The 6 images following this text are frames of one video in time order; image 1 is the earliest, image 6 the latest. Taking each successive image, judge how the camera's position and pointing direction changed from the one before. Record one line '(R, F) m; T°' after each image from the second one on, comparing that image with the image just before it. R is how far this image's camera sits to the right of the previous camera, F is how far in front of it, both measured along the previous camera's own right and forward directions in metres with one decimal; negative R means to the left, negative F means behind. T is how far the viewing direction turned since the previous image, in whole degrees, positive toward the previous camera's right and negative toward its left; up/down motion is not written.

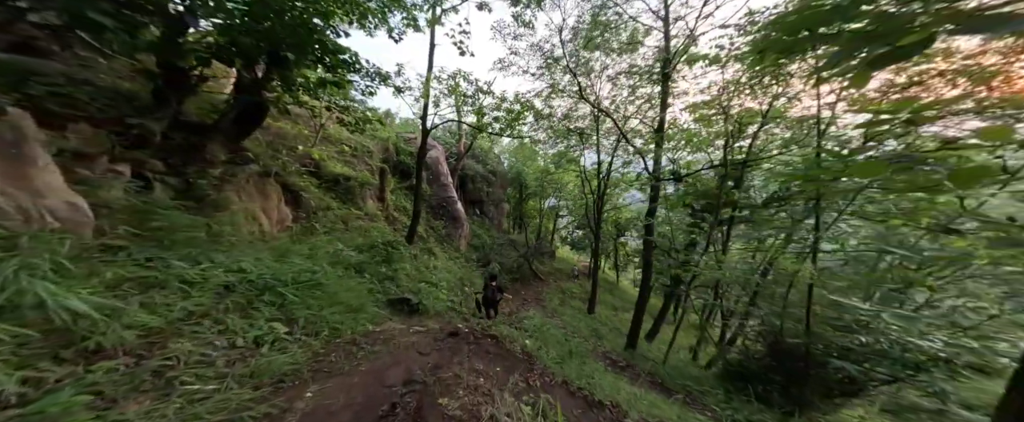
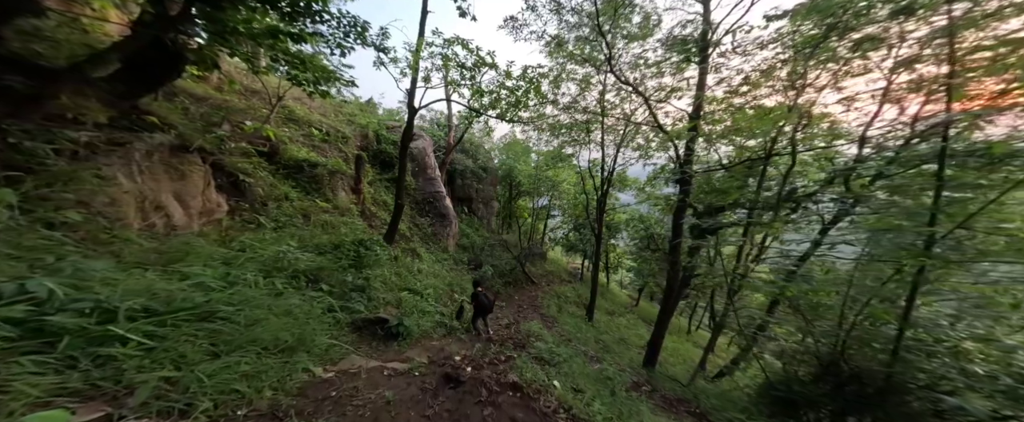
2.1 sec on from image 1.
(-0.5, +1.9) m; +3°
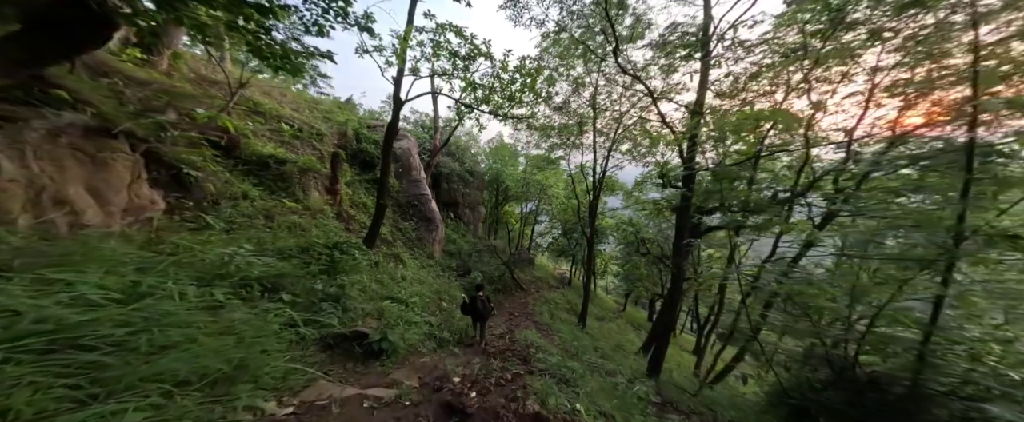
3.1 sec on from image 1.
(-0.3, +0.8) m; +3°
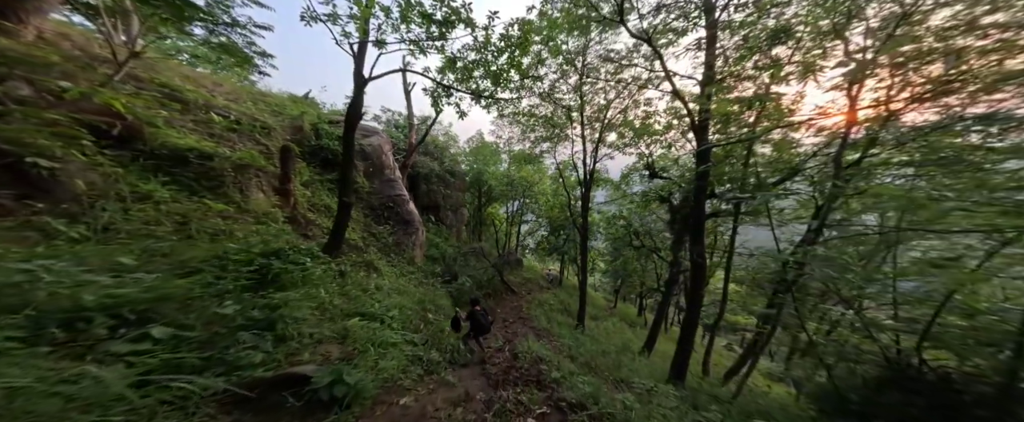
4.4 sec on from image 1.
(-0.3, +1.4) m; +4°
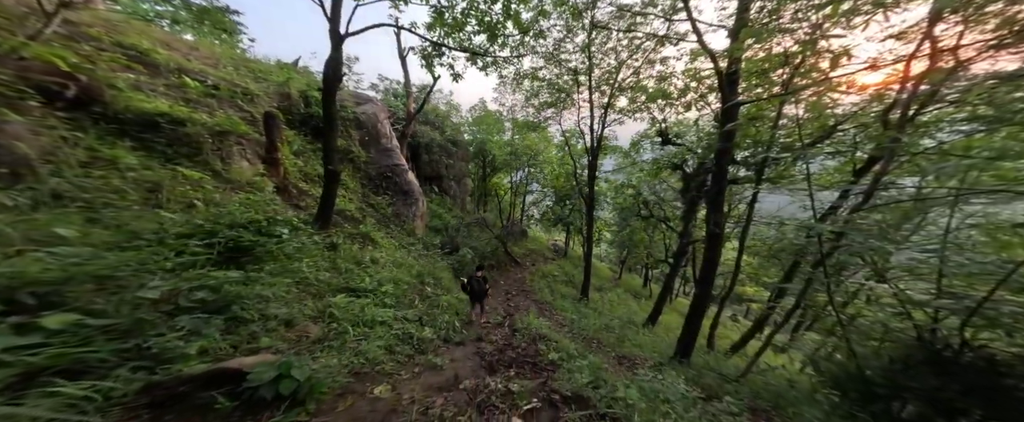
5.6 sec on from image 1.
(+0.2, +0.5) m; -1°
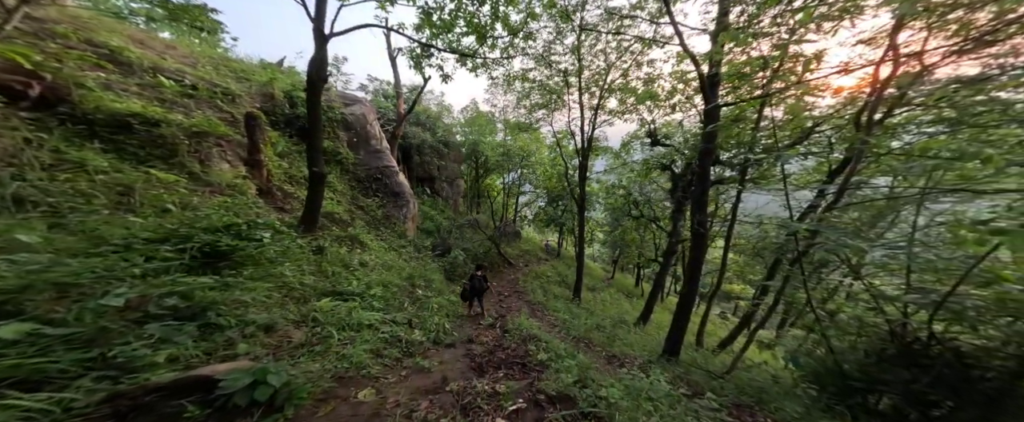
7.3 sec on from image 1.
(+0.1, 0.0) m; +1°
